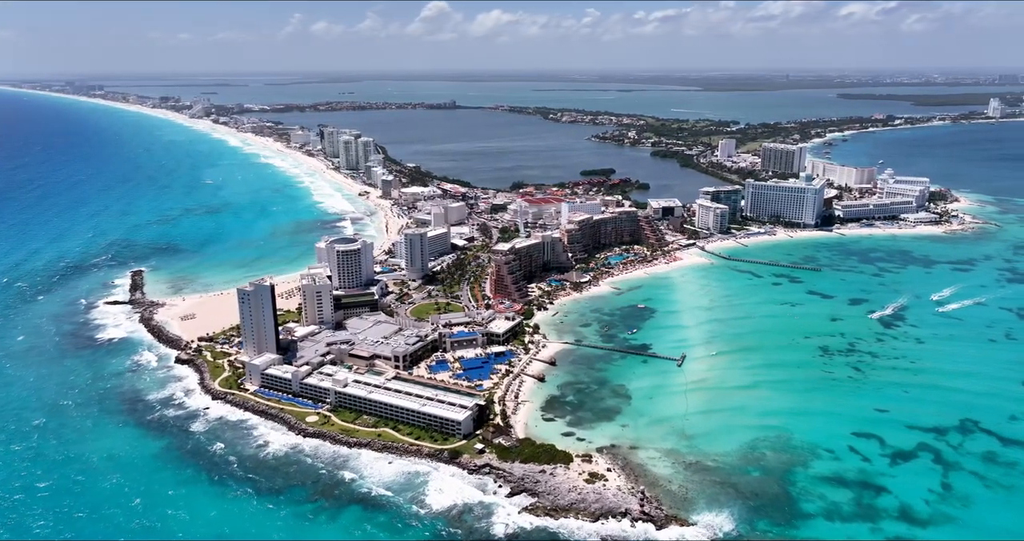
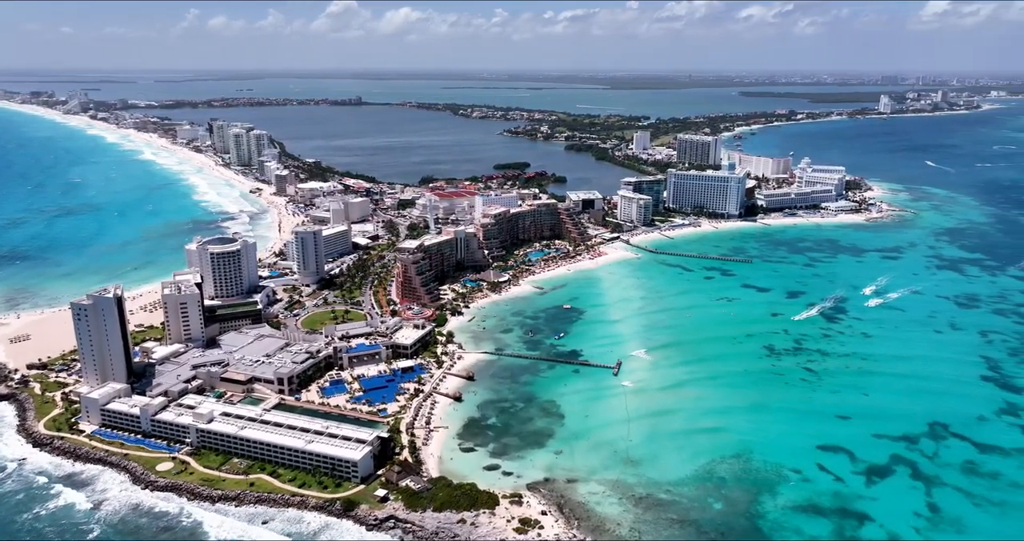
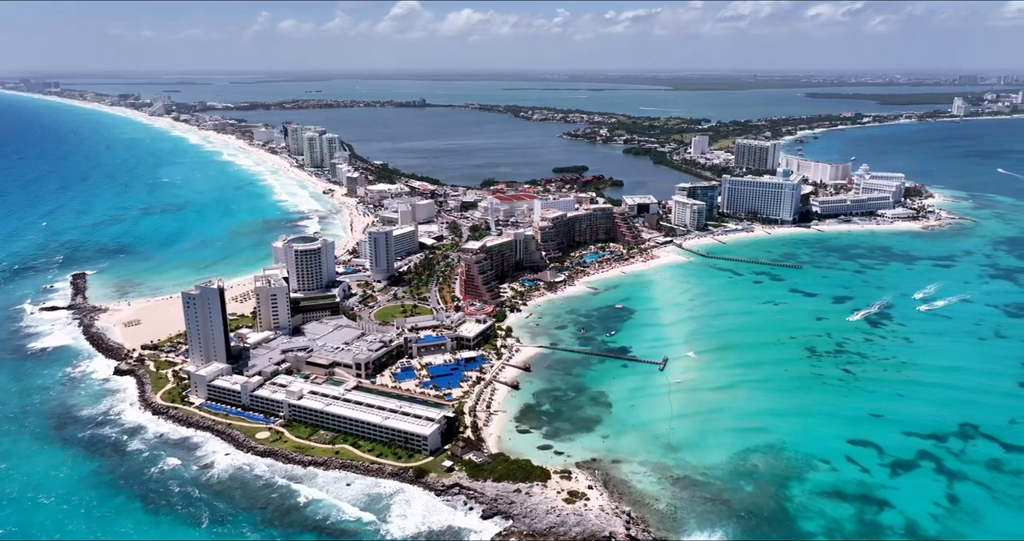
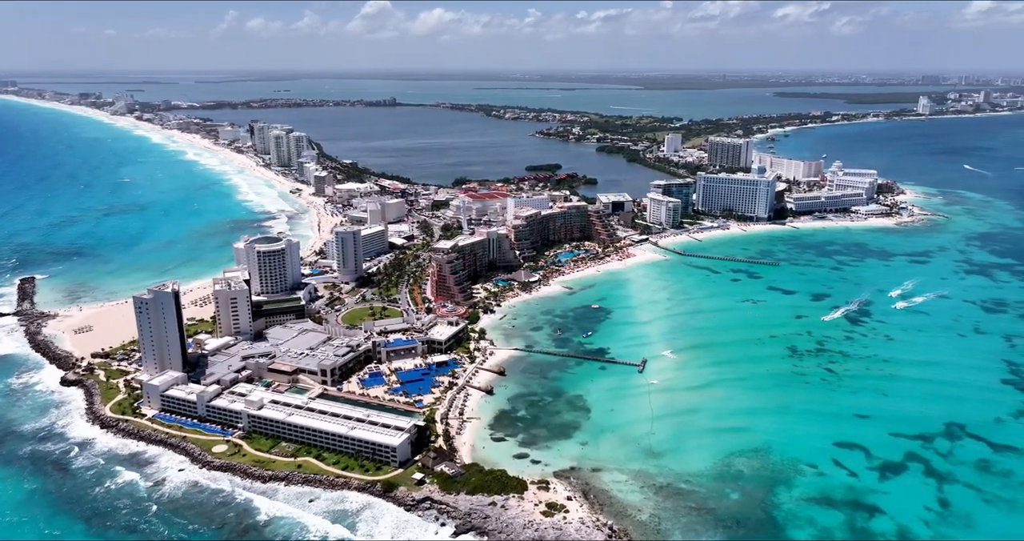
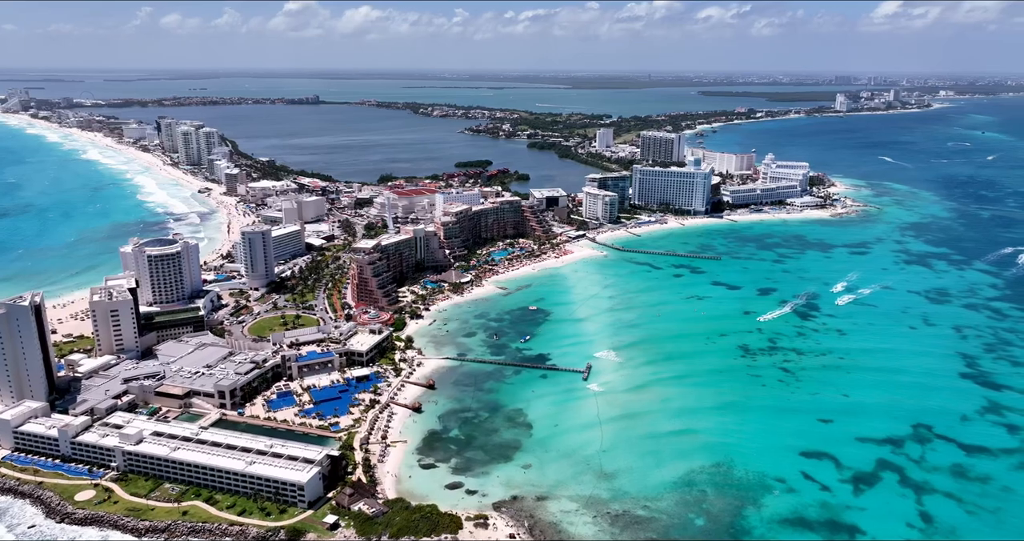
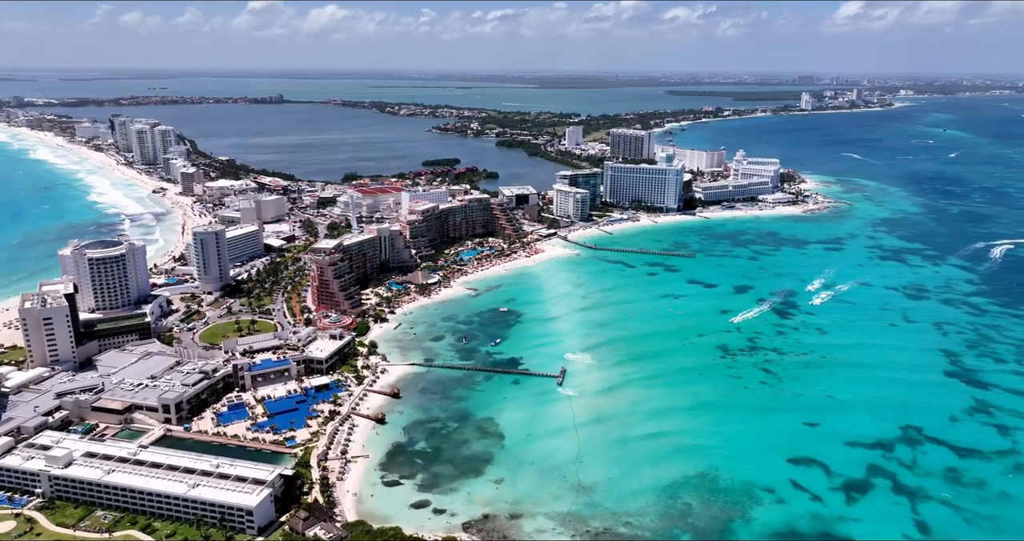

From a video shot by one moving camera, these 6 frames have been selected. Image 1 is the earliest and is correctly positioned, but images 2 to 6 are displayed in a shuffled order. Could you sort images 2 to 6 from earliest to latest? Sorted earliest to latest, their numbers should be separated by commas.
3, 4, 2, 5, 6
